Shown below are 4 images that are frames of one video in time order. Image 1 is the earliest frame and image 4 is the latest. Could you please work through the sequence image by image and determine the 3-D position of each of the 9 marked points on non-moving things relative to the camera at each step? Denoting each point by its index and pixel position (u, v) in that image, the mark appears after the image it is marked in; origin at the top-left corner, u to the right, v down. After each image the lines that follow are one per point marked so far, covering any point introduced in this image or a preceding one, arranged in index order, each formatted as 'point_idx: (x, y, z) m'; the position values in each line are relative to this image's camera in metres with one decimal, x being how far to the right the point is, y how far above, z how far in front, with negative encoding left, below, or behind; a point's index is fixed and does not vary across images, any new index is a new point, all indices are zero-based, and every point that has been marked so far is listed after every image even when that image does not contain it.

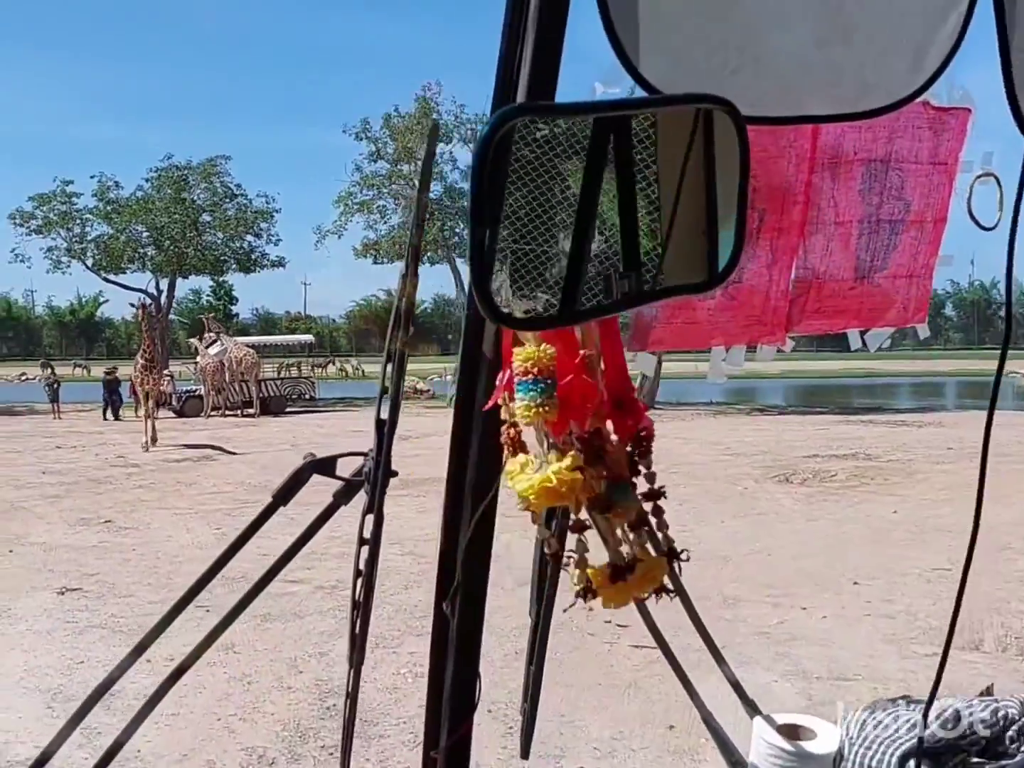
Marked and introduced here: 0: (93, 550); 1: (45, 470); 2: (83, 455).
0: (-2.9, -1.1, +8.5) m
1: (-5.5, -1.0, +14.6) m
2: (-5.8, -1.0, +16.7) m
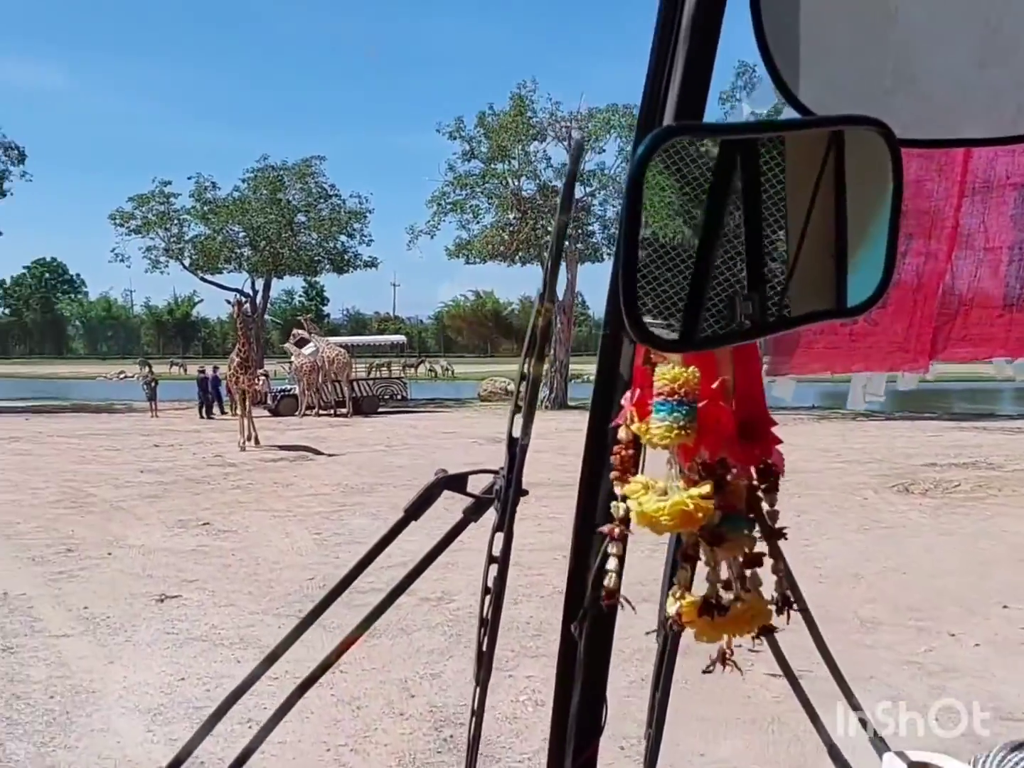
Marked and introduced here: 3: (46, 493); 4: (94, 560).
0: (-2.1, -1.1, +8.3) m
1: (-4.4, -1.0, +14.6) m
2: (-4.5, -1.0, +16.7) m
3: (-4.7, -1.1, +12.3) m
4: (-2.7, -1.2, +8.1) m
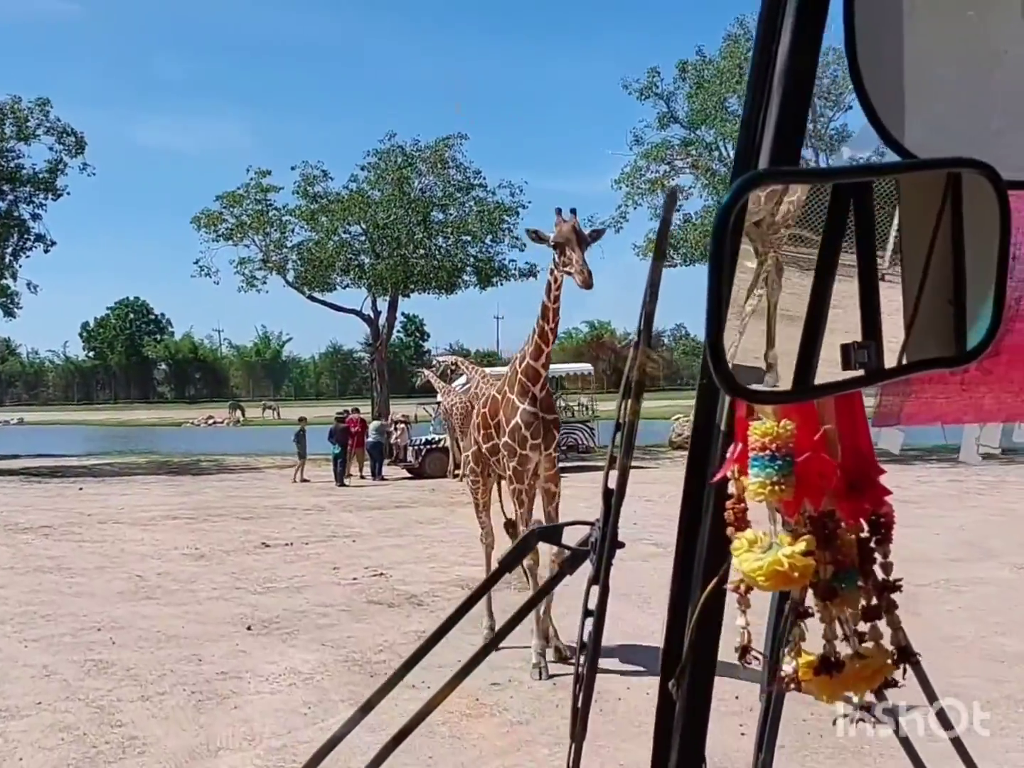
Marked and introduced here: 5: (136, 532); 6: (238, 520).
0: (+0.3, -1.3, +0.9) m
1: (-1.5, -1.4, +7.3) m
2: (-1.5, -1.4, +9.4) m
3: (-2.0, -1.4, +5.0) m
4: (-0.3, -1.3, +0.7) m
5: (-3.8, -1.5, +12.5) m
6: (-3.0, -1.5, +13.5) m
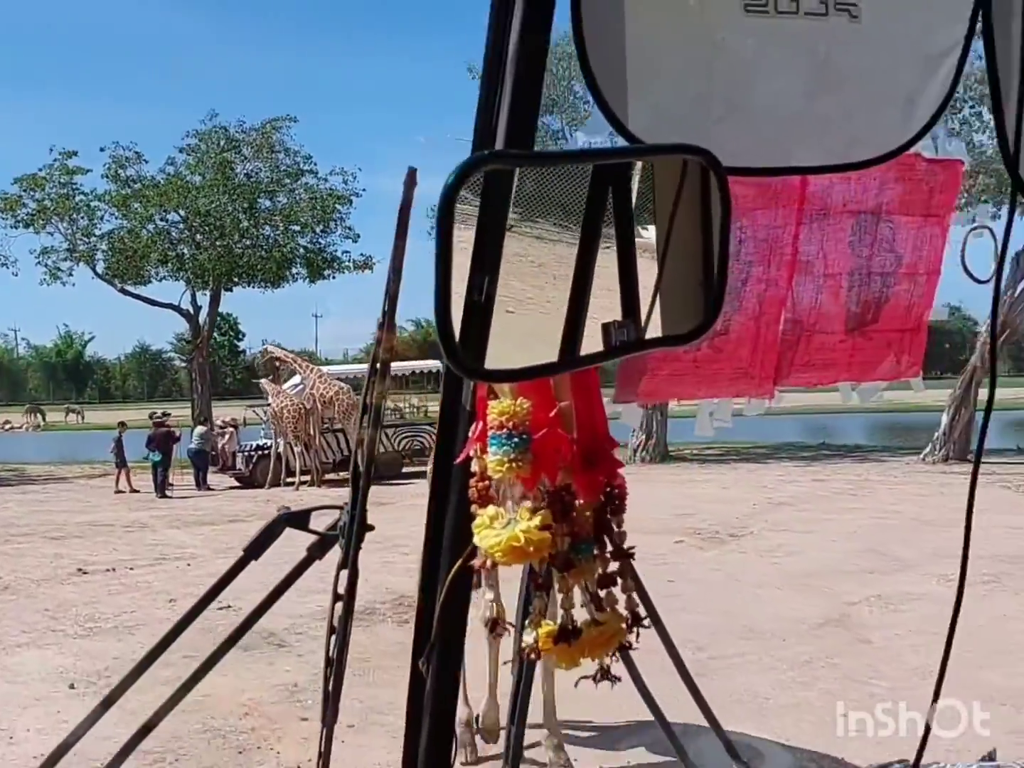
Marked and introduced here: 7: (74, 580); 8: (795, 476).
0: (+0.7, -1.3, -0.2) m
1: (-2.1, -1.4, +5.8) m
2: (-2.4, -1.4, +7.9) m
3: (-2.2, -1.4, +3.5) m
4: (+0.1, -1.3, -0.5) m
5: (-5.1, -1.5, +10.6) m
6: (-4.5, -1.5, +11.7) m
7: (-3.3, -1.4, +9.3) m
8: (+3.6, -1.2, +15.5) m
